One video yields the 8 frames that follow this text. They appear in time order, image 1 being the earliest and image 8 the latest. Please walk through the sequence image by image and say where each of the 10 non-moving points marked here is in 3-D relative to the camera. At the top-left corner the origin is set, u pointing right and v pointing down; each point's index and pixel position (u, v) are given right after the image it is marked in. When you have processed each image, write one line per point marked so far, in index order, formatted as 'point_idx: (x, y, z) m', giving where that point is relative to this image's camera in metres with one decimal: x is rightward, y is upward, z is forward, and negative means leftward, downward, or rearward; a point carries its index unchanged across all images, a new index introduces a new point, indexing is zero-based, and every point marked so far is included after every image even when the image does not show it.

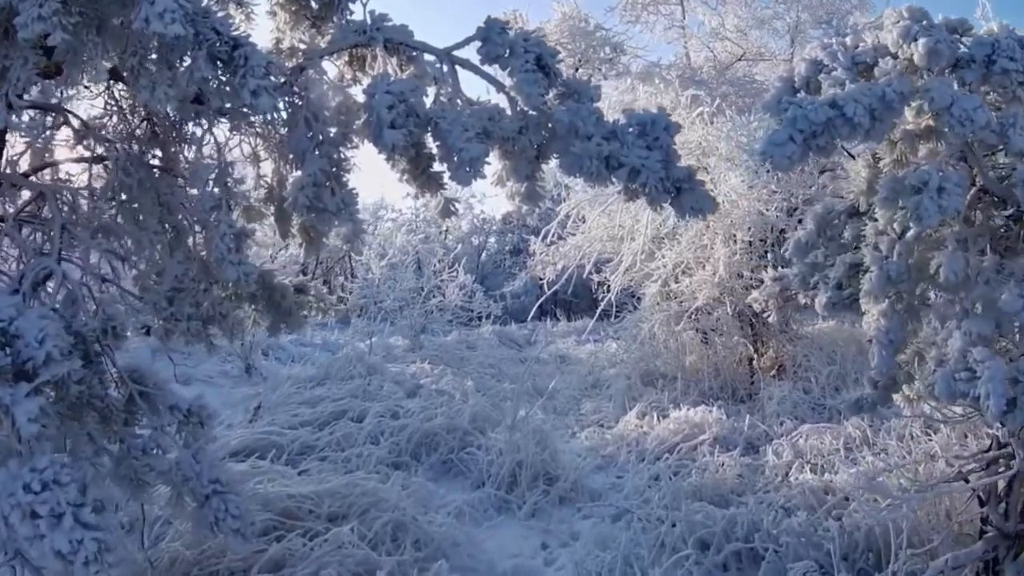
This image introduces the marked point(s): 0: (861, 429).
0: (+2.3, -0.9, +5.9) m
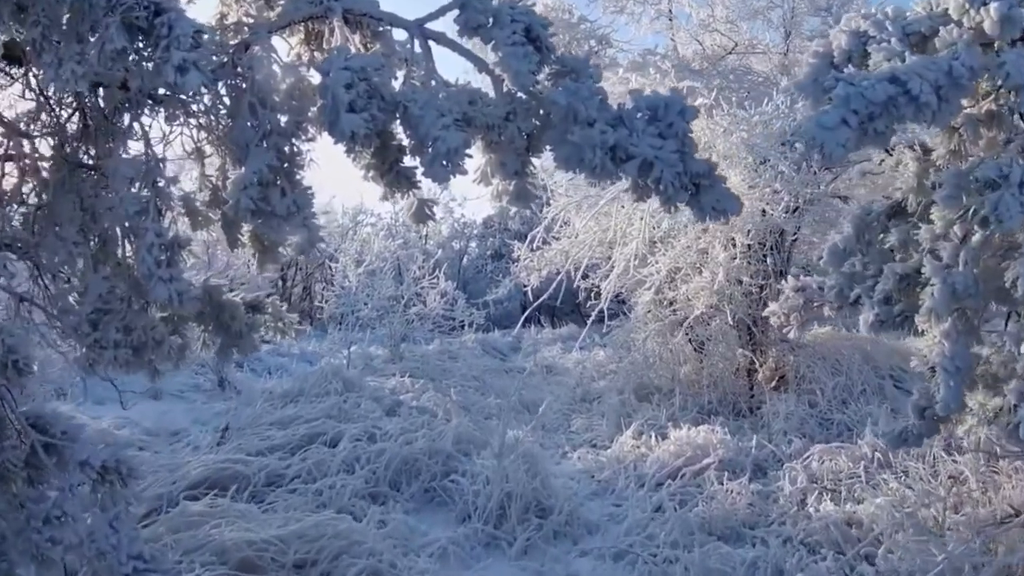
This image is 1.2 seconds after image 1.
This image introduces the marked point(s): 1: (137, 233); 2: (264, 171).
0: (+2.2, -1.0, +5.4) m
1: (-1.2, +0.2, +2.9) m
2: (-0.8, +0.4, +2.7) m
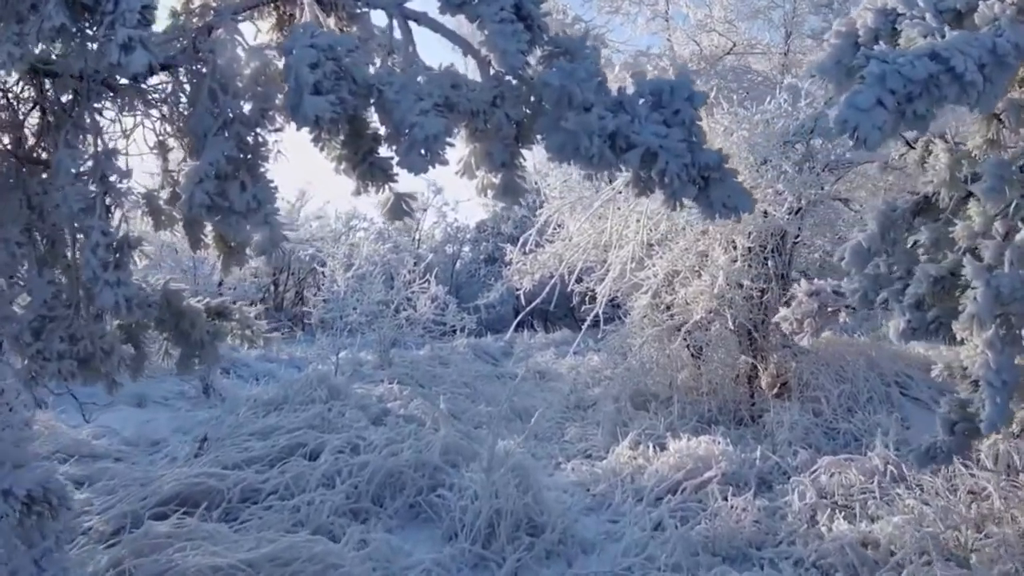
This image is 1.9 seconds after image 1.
0: (+2.2, -1.0, +5.1) m
1: (-1.3, +0.2, +2.6) m
2: (-0.8, +0.3, +2.4) m
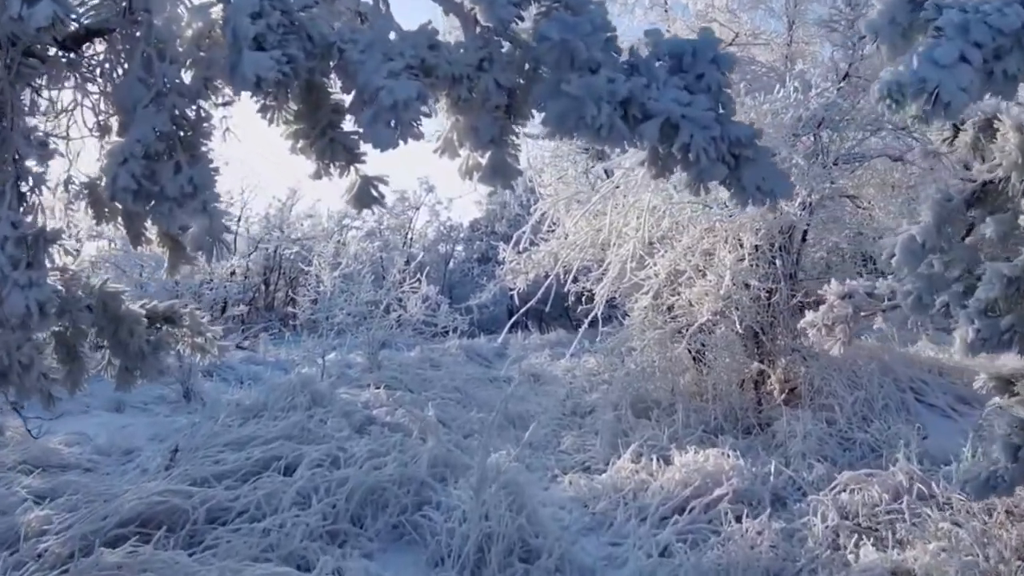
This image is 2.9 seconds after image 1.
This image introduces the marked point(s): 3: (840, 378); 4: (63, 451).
0: (+2.1, -1.0, +4.7) m
1: (-1.3, +0.2, +2.2) m
2: (-0.8, +0.3, +2.0) m
3: (+2.5, -0.7, +6.6) m
4: (-3.7, -1.3, +7.2) m
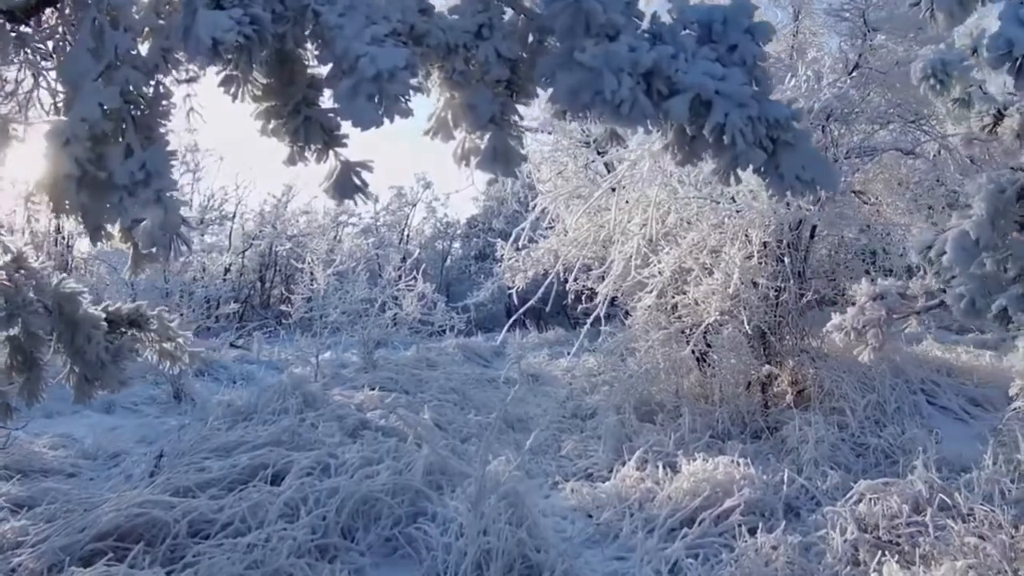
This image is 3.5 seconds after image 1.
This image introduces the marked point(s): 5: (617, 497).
0: (+2.1, -1.0, +4.5) m
1: (-1.3, +0.2, +1.9) m
2: (-0.8, +0.3, +1.7) m
3: (+2.5, -0.7, +6.4) m
4: (-3.7, -1.3, +6.9) m
5: (+0.6, -1.1, +4.7) m
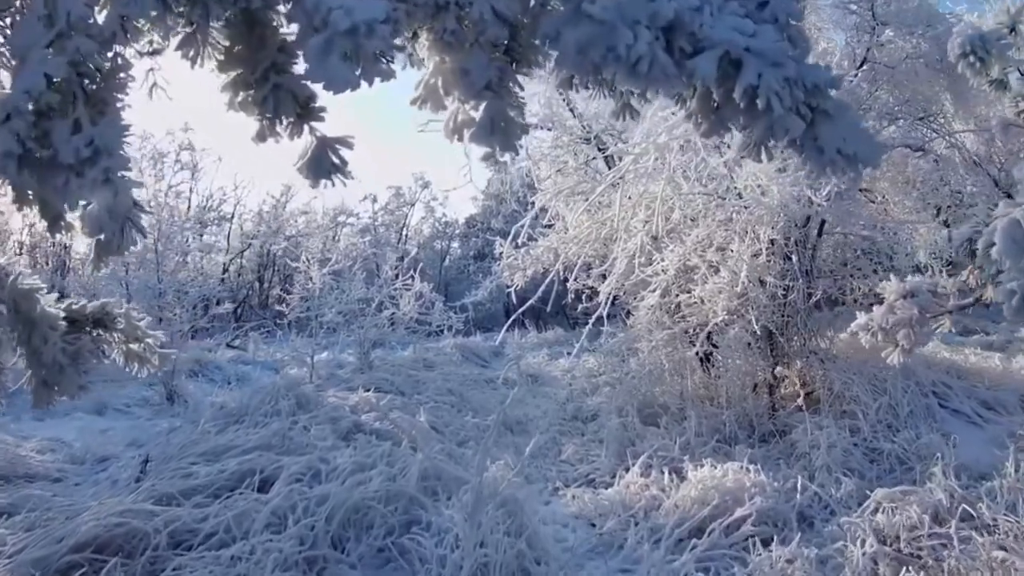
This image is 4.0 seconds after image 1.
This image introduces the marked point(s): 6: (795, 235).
0: (+2.1, -1.0, +4.3) m
1: (-1.3, +0.2, +1.7) m
2: (-0.8, +0.3, +1.5) m
3: (+2.4, -0.7, +6.2) m
4: (-3.7, -1.3, +6.7) m
5: (+0.6, -1.1, +4.5) m
6: (+1.9, +0.4, +6.0) m
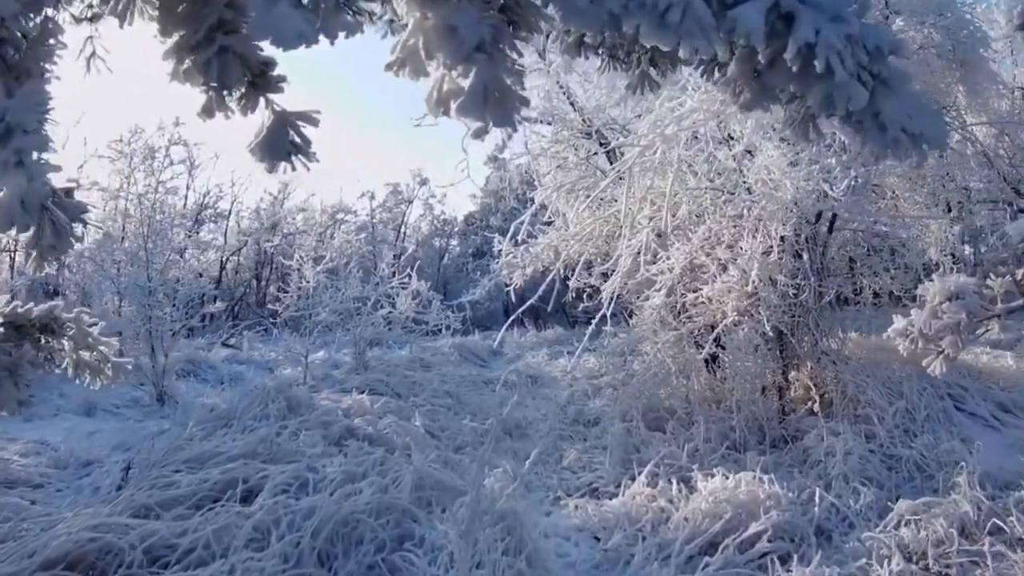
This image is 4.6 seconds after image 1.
0: (+2.1, -1.0, +4.0) m
1: (-1.3, +0.2, +1.4) m
2: (-0.8, +0.3, +1.3) m
3: (+2.4, -0.7, +5.9) m
4: (-3.7, -1.3, +6.5) m
5: (+0.6, -1.1, +4.2) m
6: (+1.9, +0.4, +5.8) m
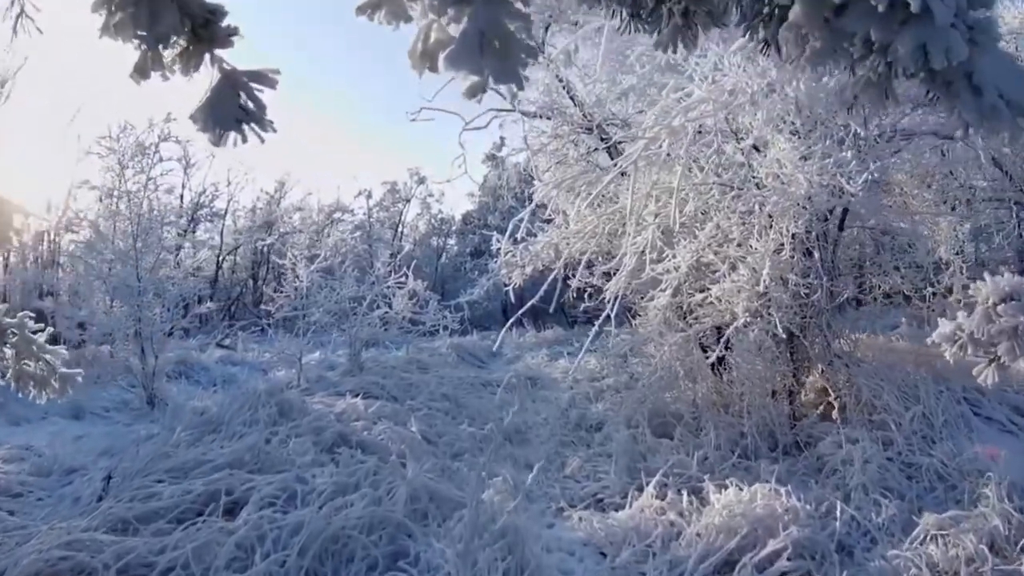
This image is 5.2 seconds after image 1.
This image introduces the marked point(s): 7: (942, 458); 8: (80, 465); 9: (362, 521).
0: (+2.1, -1.0, +3.8) m
1: (-1.3, +0.2, +1.2) m
2: (-0.8, +0.3, +1.0) m
3: (+2.4, -0.7, +5.7) m
4: (-3.7, -1.3, +6.2) m
5: (+0.6, -1.1, +4.0) m
6: (+1.9, +0.4, +5.5) m
7: (+2.4, -0.9, +4.8) m
8: (-3.2, -1.3, +6.6) m
9: (-0.7, -1.0, +3.8) m
